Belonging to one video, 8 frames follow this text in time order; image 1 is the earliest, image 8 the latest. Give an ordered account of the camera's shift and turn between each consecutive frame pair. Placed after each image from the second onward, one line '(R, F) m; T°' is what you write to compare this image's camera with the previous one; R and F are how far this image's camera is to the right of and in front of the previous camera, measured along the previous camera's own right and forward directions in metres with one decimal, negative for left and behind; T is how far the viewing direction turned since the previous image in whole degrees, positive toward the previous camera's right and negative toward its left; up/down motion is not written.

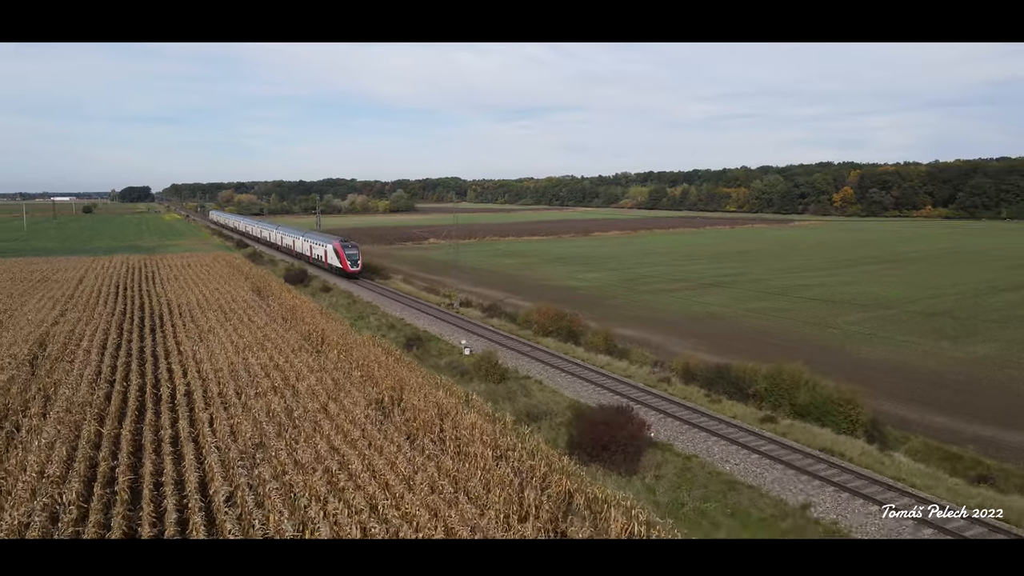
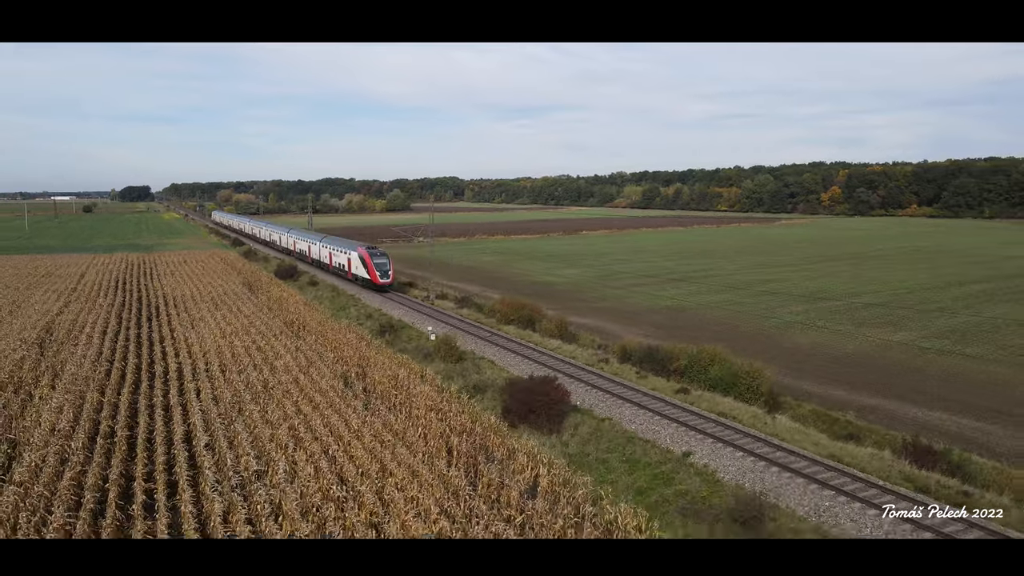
(+1.8, -2.2) m; 0°
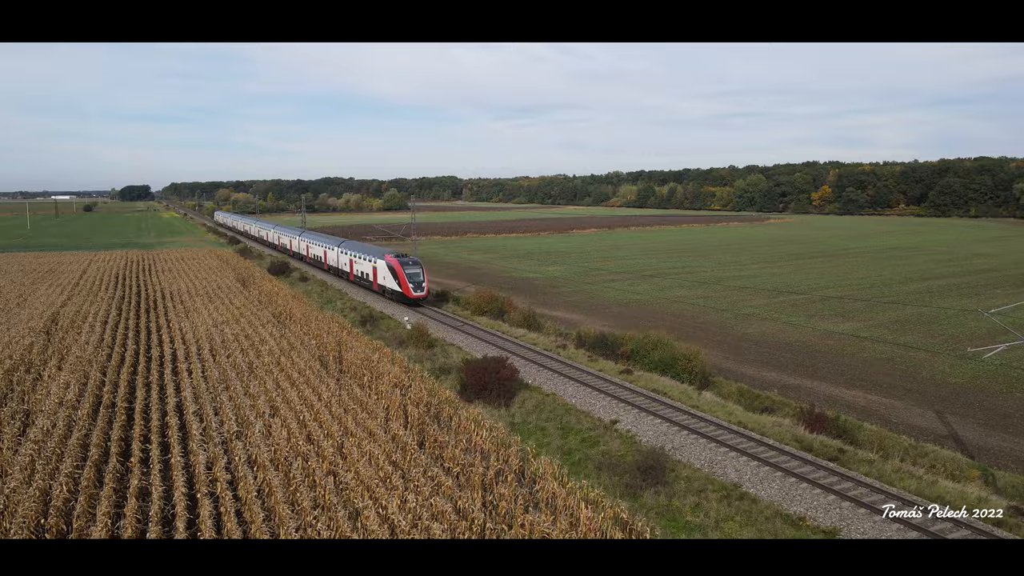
(+1.5, -1.9) m; 0°
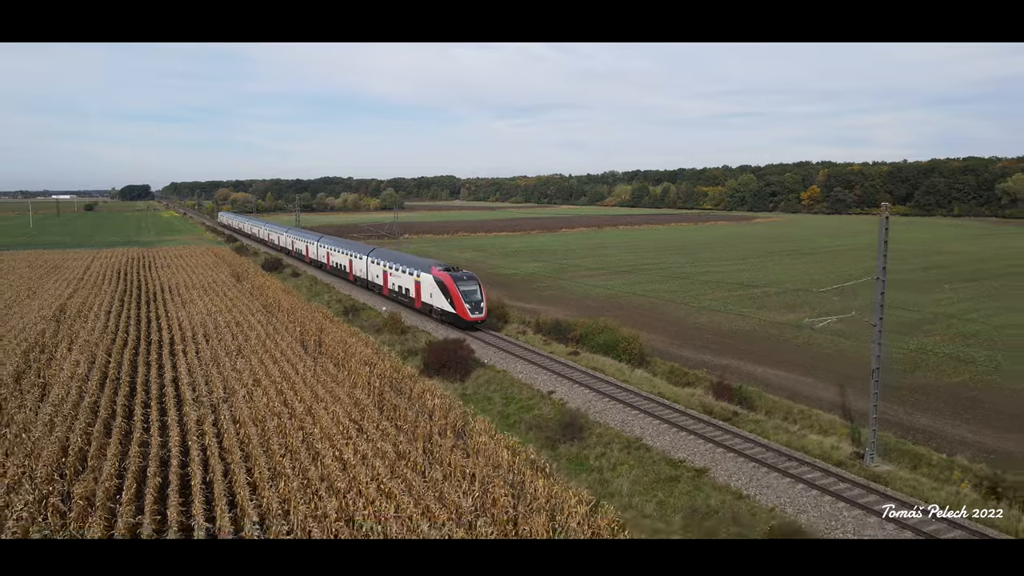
(+1.8, -2.4) m; 0°
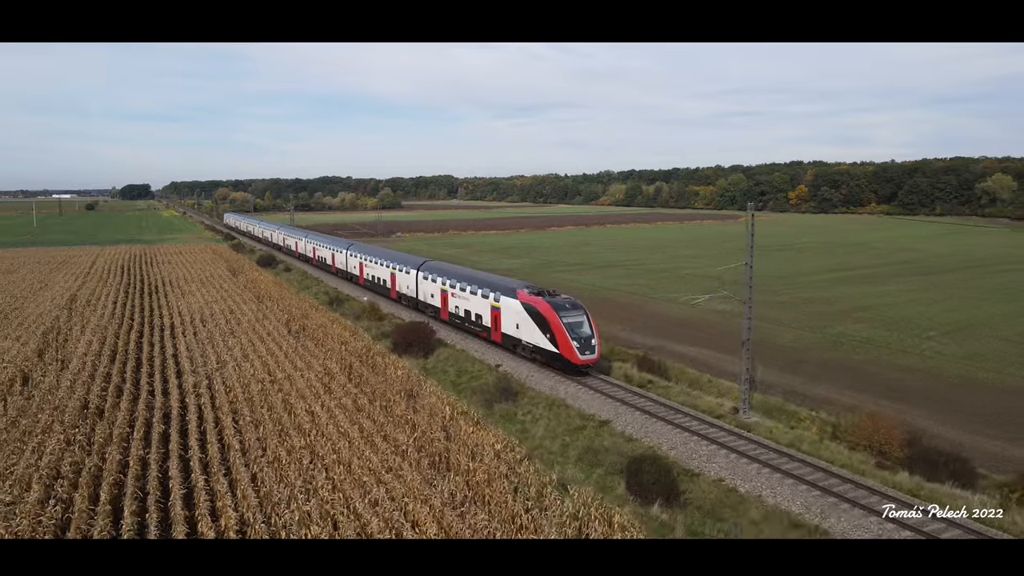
(+1.9, -2.8) m; 0°
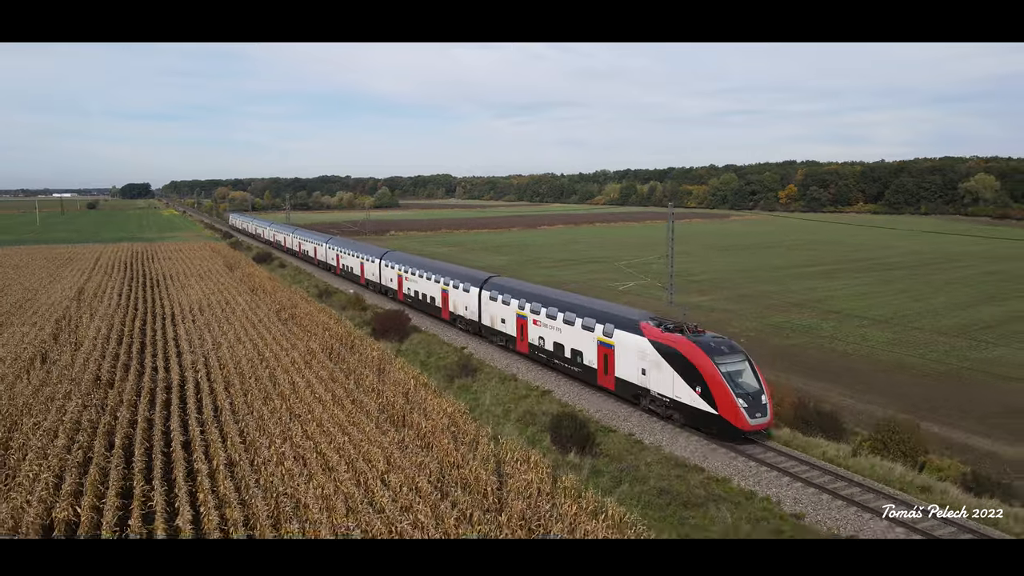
(+1.6, -2.4) m; 0°
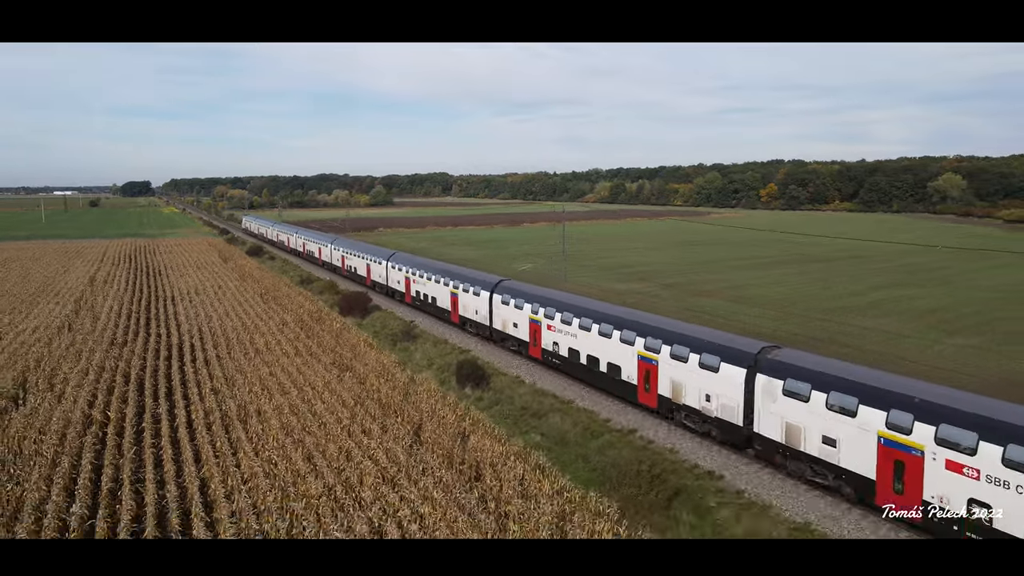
(+3.3, -4.8) m; 0°
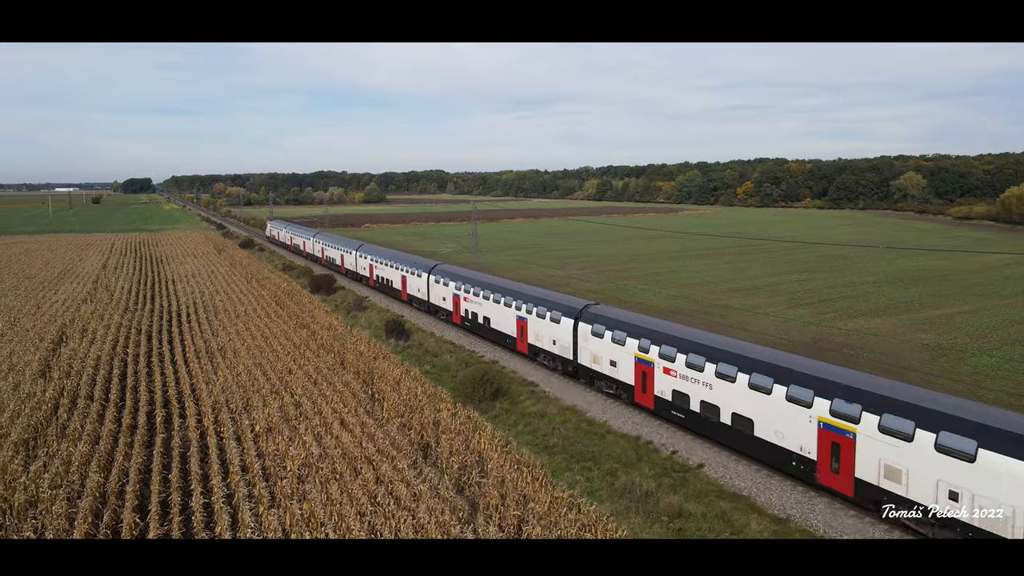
(+4.4, -6.4) m; 0°
